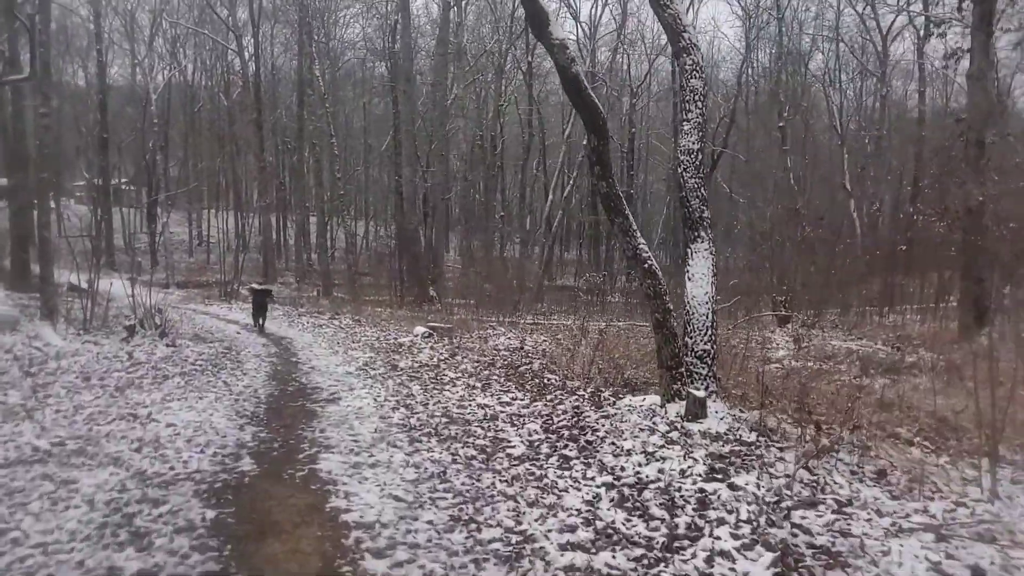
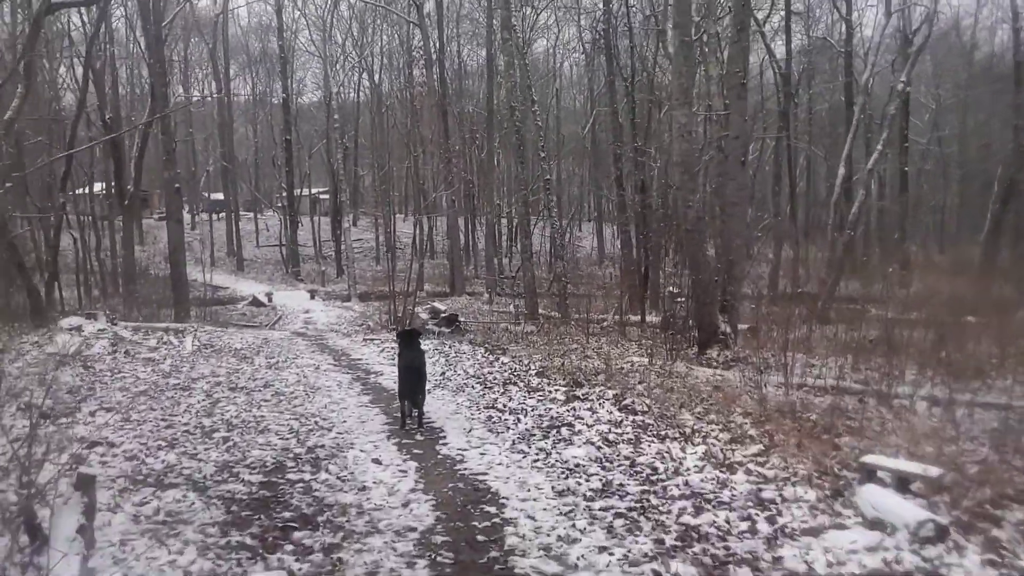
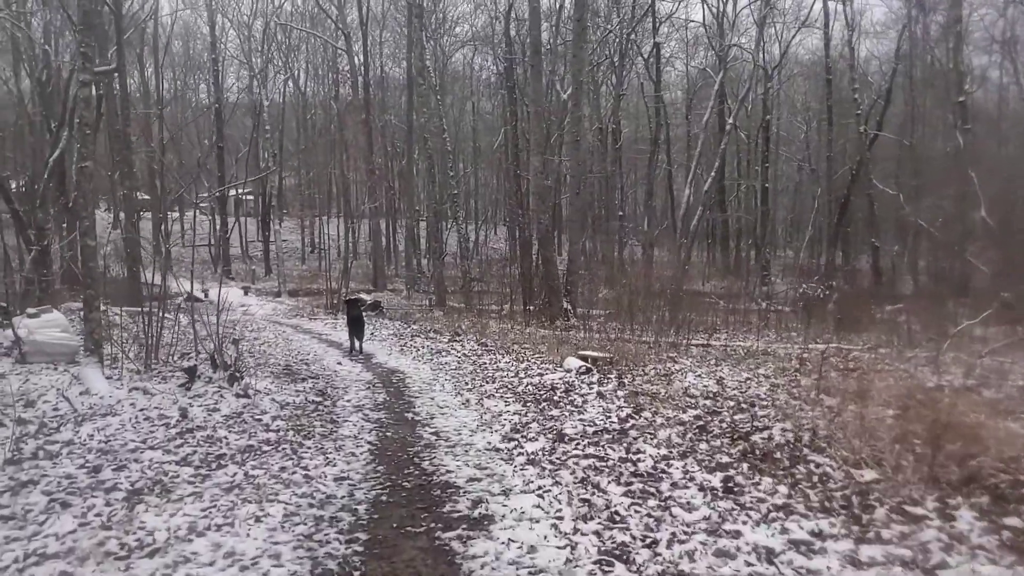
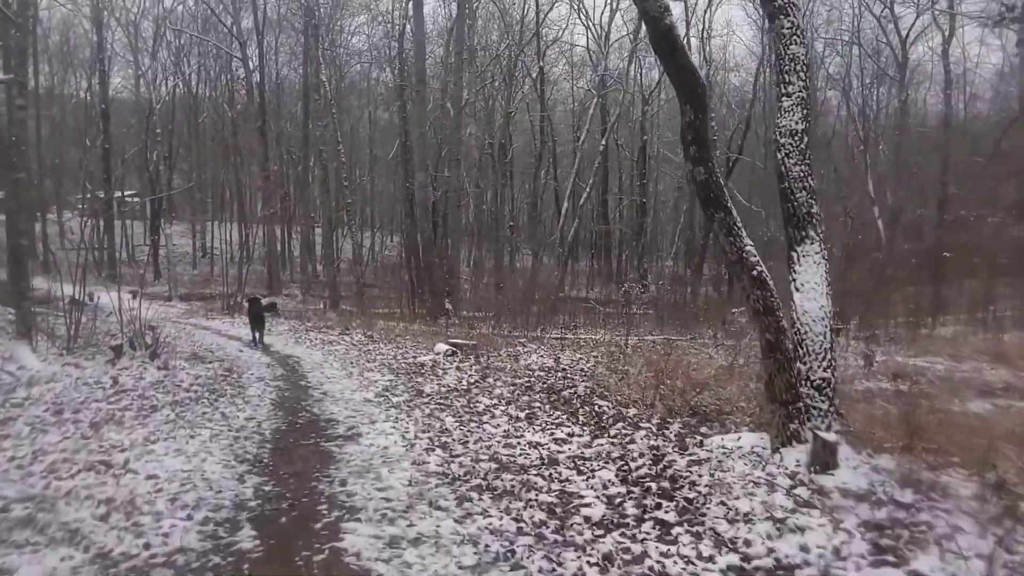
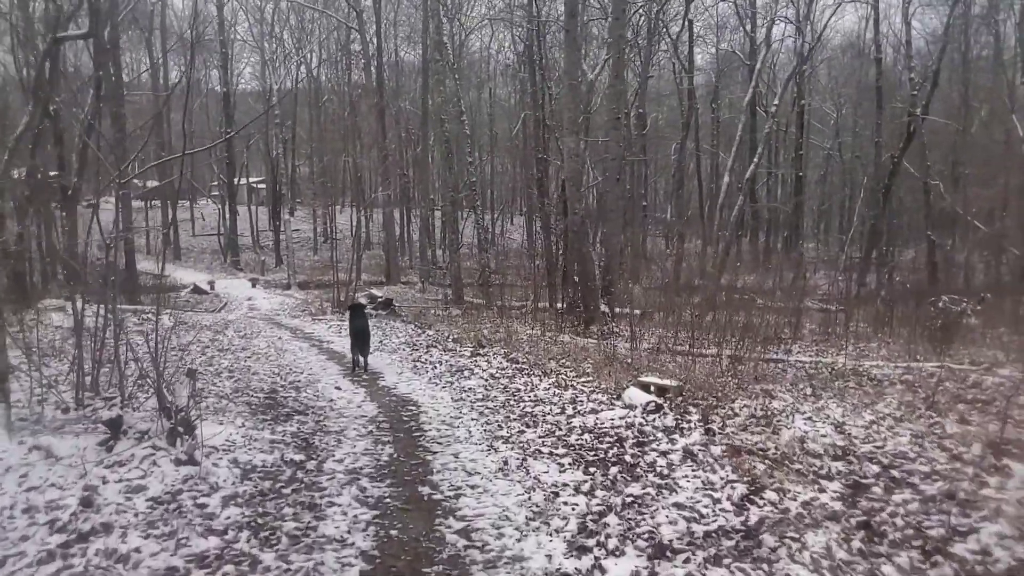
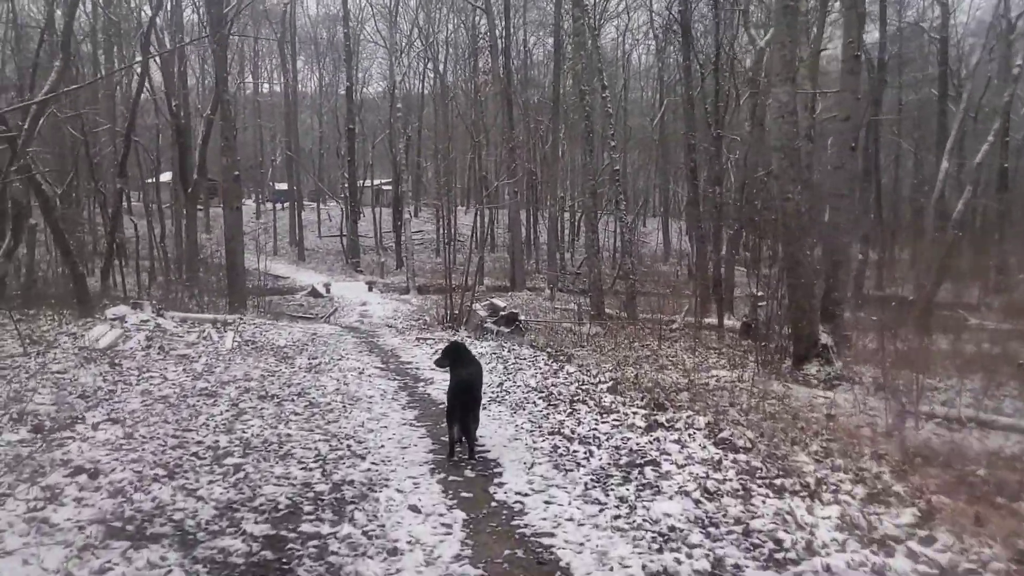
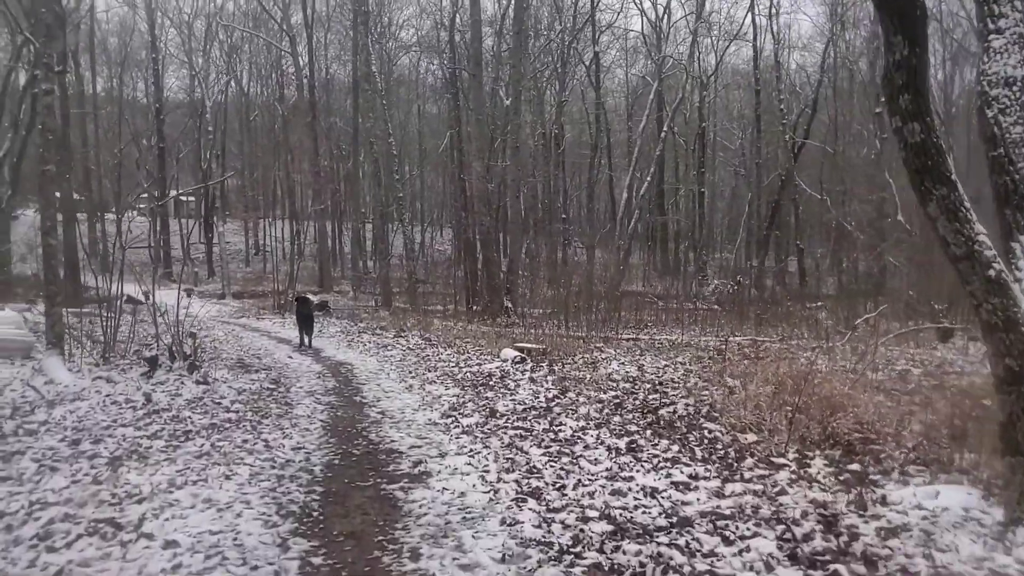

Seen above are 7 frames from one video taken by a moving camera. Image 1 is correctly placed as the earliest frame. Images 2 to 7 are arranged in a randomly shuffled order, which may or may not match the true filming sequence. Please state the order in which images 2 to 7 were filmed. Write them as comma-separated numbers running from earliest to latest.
4, 7, 3, 5, 2, 6
